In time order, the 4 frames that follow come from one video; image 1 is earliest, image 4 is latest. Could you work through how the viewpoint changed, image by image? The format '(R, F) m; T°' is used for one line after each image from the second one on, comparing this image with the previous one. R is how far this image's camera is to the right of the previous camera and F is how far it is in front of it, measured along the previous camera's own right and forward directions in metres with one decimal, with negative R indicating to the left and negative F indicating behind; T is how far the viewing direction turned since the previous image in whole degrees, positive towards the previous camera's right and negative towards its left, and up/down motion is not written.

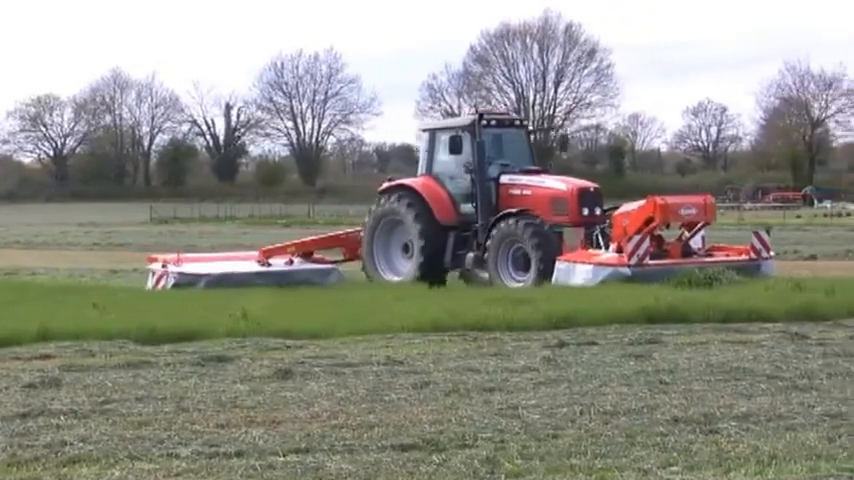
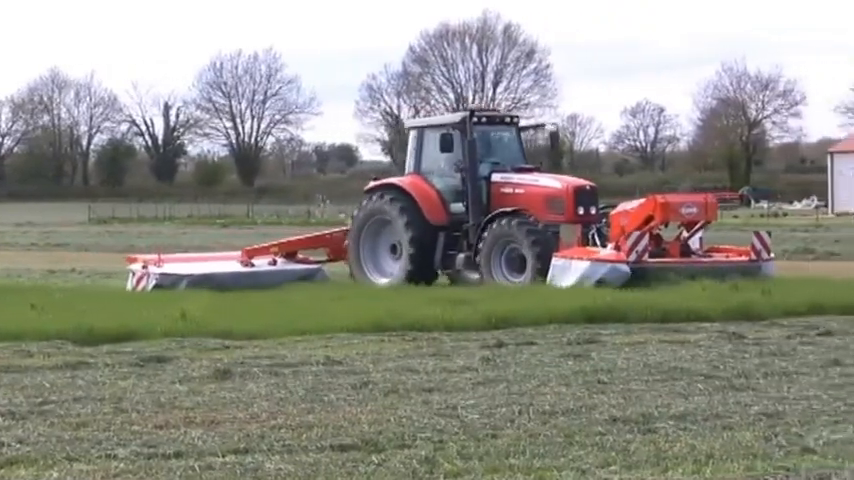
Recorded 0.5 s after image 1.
(+0.1, 0.0) m; +1°
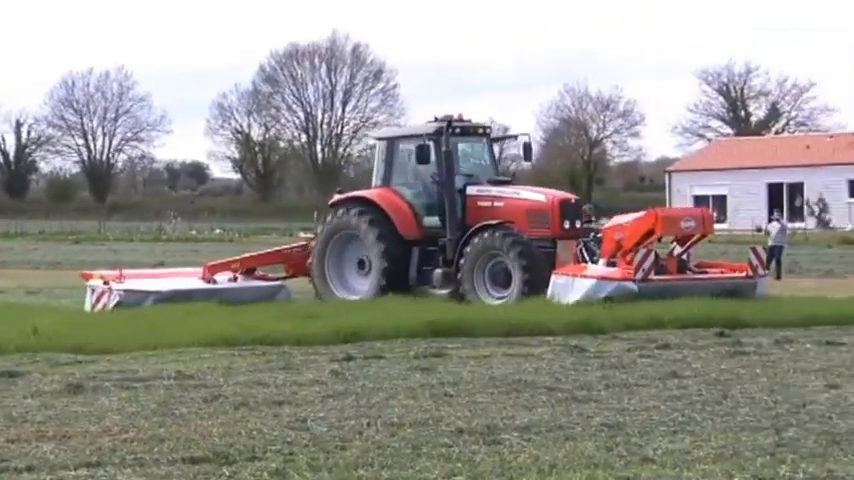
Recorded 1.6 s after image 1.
(0.0, -0.2) m; +4°
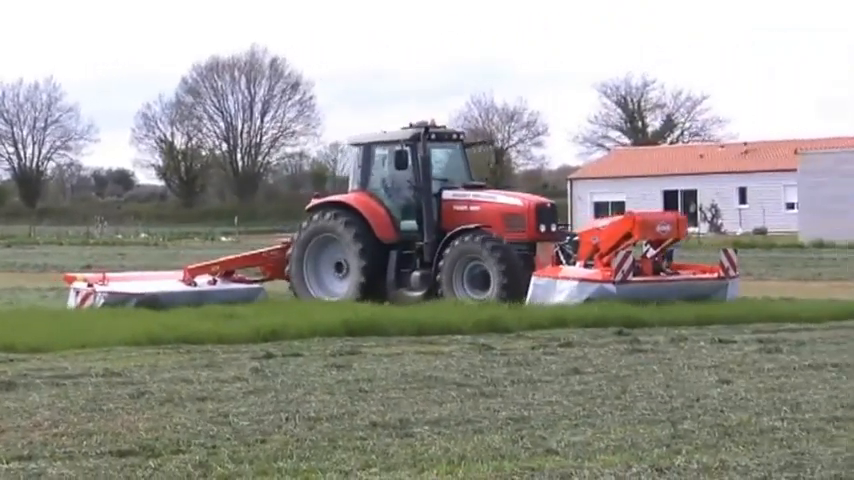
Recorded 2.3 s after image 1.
(+0.1, -0.5) m; +2°
